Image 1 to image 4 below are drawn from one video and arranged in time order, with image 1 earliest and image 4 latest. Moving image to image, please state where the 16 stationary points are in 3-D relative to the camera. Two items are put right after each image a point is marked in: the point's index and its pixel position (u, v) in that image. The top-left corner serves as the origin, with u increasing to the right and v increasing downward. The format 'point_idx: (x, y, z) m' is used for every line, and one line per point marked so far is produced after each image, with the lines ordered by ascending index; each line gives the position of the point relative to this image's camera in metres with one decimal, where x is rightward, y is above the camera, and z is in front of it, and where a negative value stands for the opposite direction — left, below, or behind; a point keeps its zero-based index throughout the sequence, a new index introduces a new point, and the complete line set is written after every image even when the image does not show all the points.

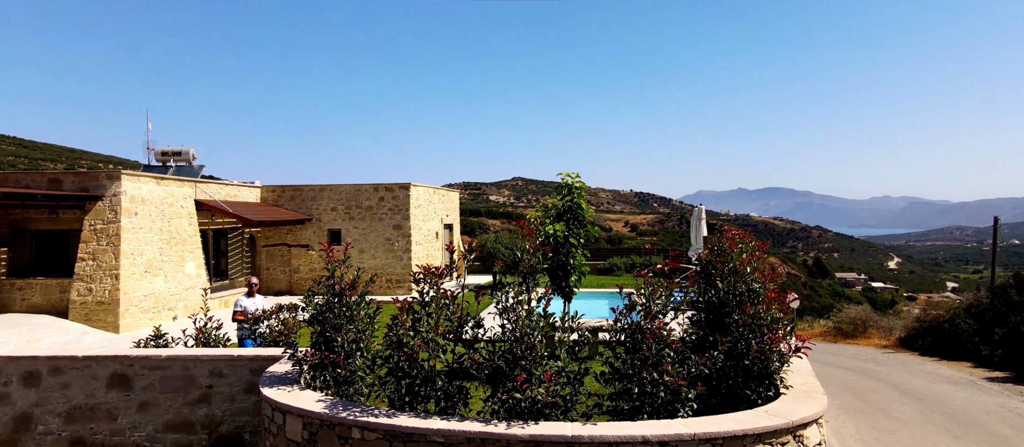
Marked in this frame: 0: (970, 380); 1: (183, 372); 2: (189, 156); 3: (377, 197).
0: (+9.5, -3.2, +13.5) m
1: (-3.3, -1.5, +6.5) m
2: (-10.0, +2.1, +19.9) m
3: (-3.9, +0.8, +18.7) m
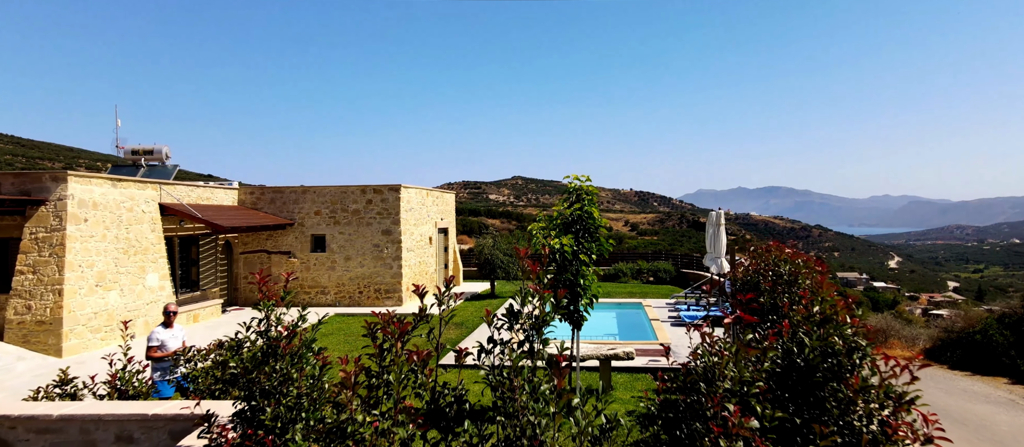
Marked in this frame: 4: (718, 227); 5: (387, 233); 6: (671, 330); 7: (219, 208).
0: (+9.5, -3.4, +12.0) m
1: (-3.3, -1.7, +5.0) m
2: (-10.0, +2.0, +18.4) m
3: (-3.9, +0.6, +17.2) m
4: (+4.7, -0.1, +14.7) m
5: (-3.3, -0.3, +17.1) m
6: (+3.3, -2.2, +13.3) m
7: (-7.1, +0.4, +15.6) m
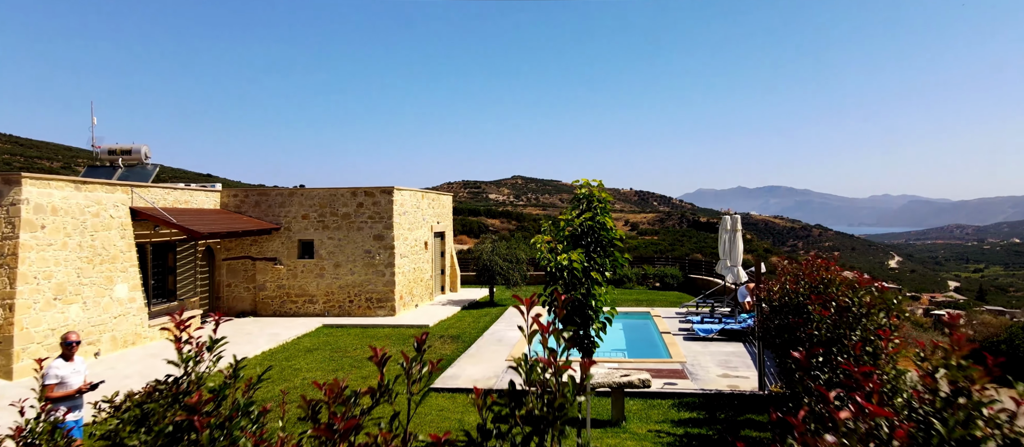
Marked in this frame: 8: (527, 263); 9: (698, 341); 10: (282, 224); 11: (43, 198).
0: (+9.5, -3.5, +11.0) m
1: (-3.3, -1.8, +3.9) m
2: (-10.0, +1.9, +17.4) m
3: (-3.9, +0.5, +16.1) m
4: (+4.7, -0.2, +13.7) m
5: (-3.3, -0.4, +16.1) m
6: (+3.3, -2.3, +12.3) m
7: (-7.1, +0.2, +14.6) m
8: (+0.4, -1.2, +19.0) m
9: (+3.7, -2.3, +12.9) m
10: (-5.8, 0.0, +16.2) m
11: (-7.6, +0.4, +10.4) m
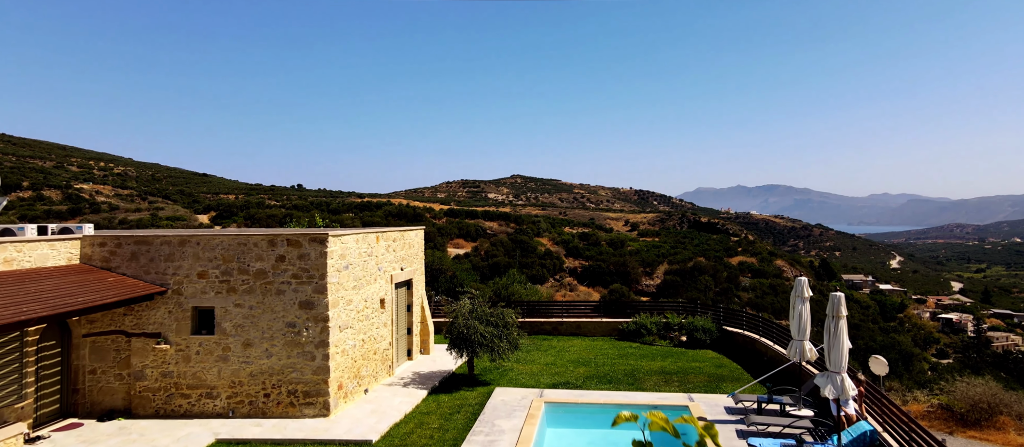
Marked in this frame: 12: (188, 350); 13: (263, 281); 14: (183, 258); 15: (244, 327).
0: (+9.2, -4.6, +6.2) m
1: (-3.6, -2.9, -0.9) m
2: (-10.3, +0.8, +12.6) m
3: (-4.2, -0.6, +11.3) m
4: (+4.4, -1.3, +8.9) m
5: (-3.6, -1.5, +11.3) m
6: (+3.0, -3.4, +7.5) m
7: (-7.4, -0.8, +9.8) m
8: (+0.1, -2.3, +14.3) m
9: (+3.4, -3.4, +8.1) m
10: (-6.1, -1.1, +11.5) m
11: (-7.9, -0.7, +5.6) m
12: (-5.8, -2.2, +11.4) m
13: (-4.4, -1.0, +11.4) m
14: (-5.8, -0.6, +11.4) m
15: (-4.8, -1.8, +11.4) m
